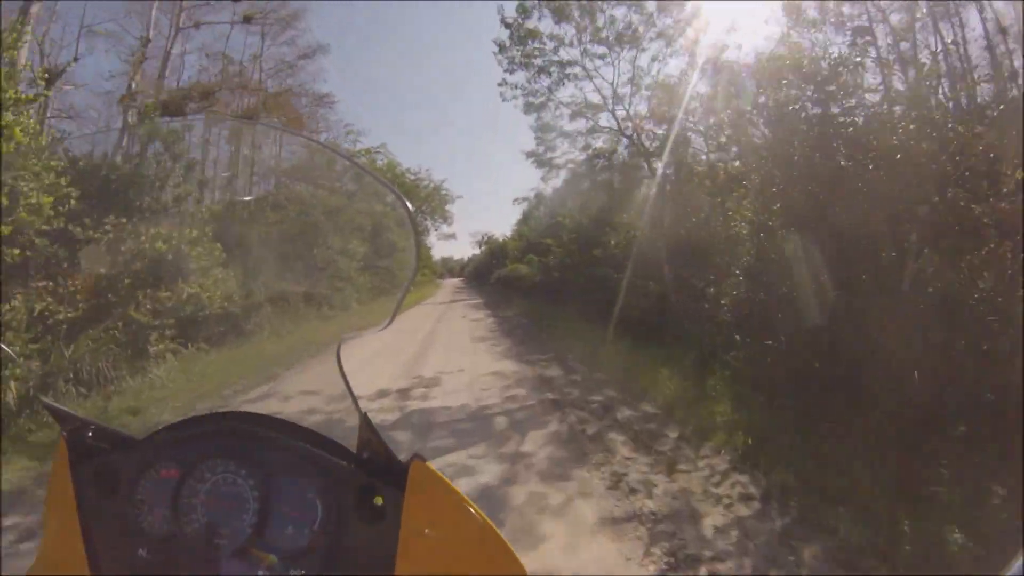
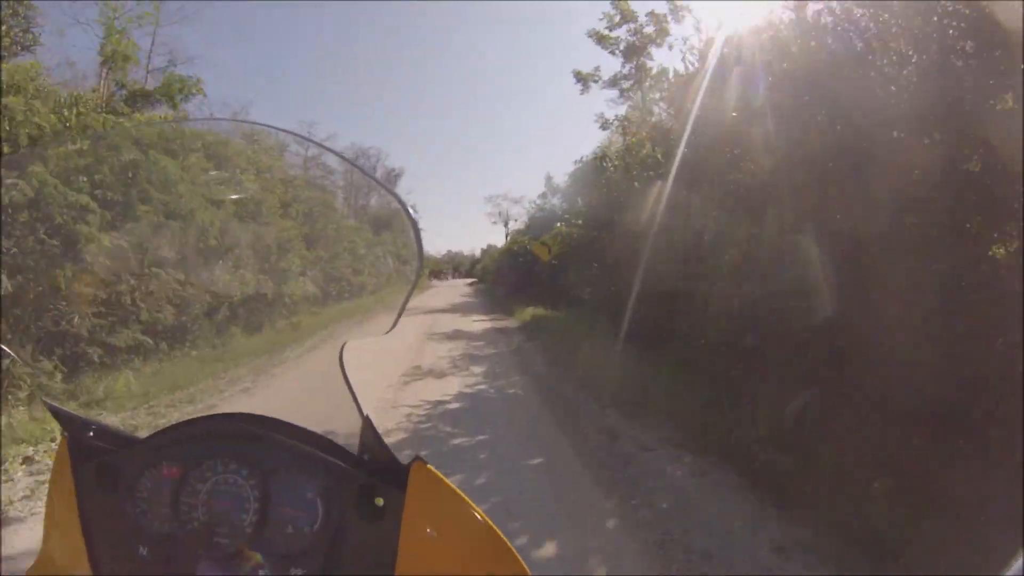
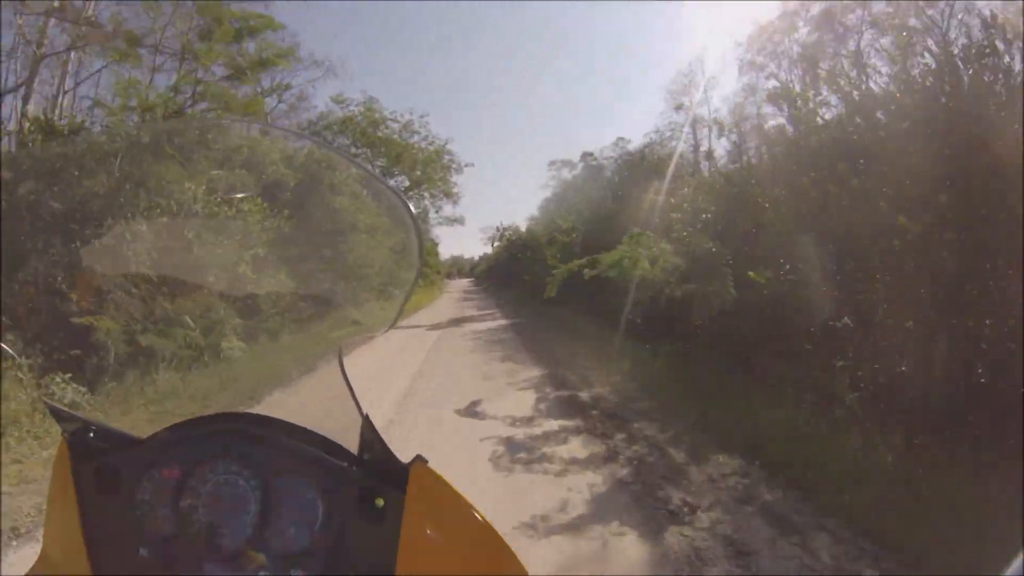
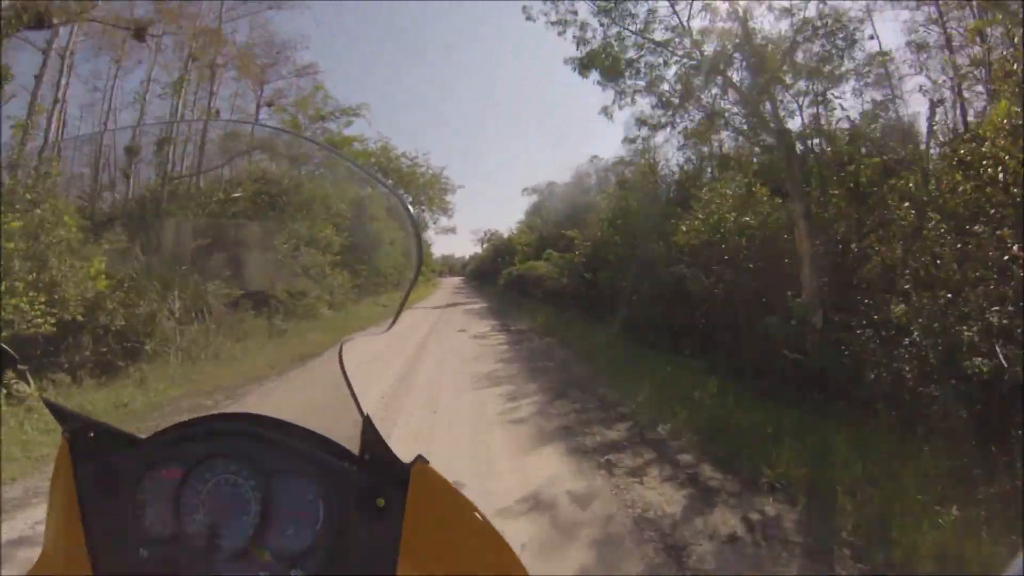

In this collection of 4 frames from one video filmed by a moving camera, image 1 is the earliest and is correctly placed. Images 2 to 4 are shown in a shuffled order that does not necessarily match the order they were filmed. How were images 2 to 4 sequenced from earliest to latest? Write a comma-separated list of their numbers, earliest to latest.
4, 3, 2
